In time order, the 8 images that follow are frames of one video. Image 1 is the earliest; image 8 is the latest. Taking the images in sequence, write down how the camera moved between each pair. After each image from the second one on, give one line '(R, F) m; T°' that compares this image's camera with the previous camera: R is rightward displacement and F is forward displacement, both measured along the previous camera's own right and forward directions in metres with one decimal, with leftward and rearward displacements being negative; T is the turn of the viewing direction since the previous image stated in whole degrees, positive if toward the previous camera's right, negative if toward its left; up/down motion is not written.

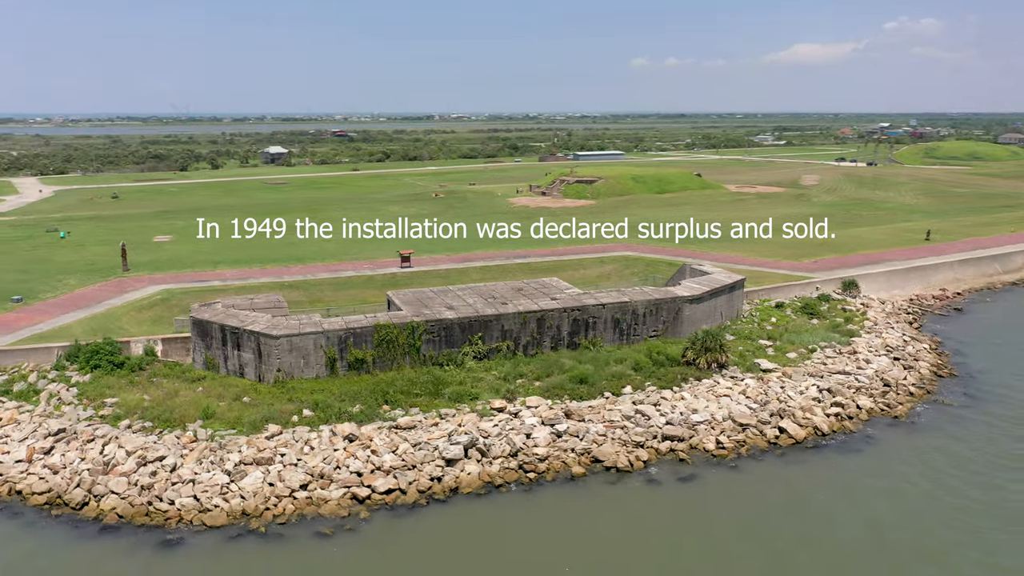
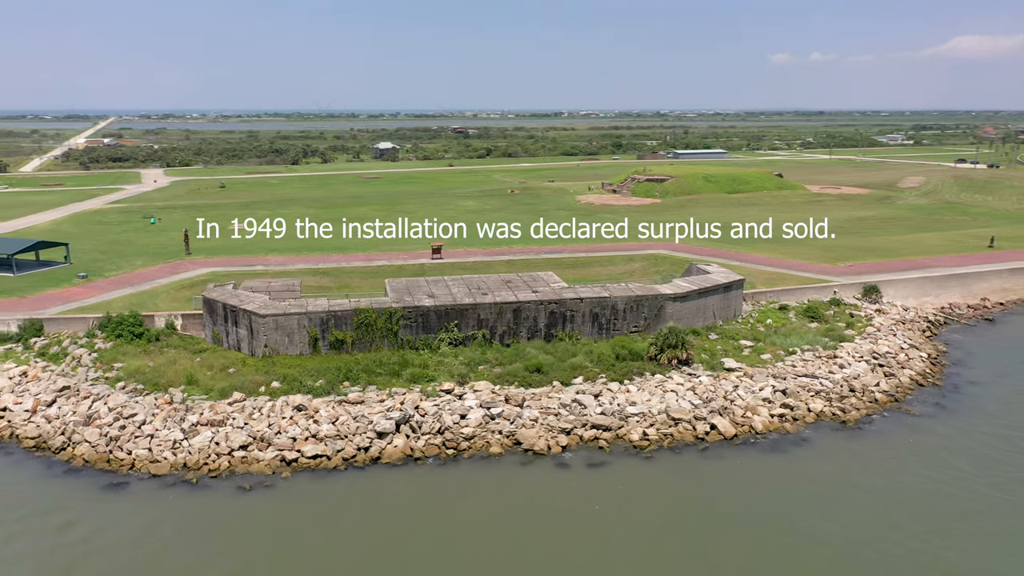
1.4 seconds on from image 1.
(+4.7, -0.9) m; -9°
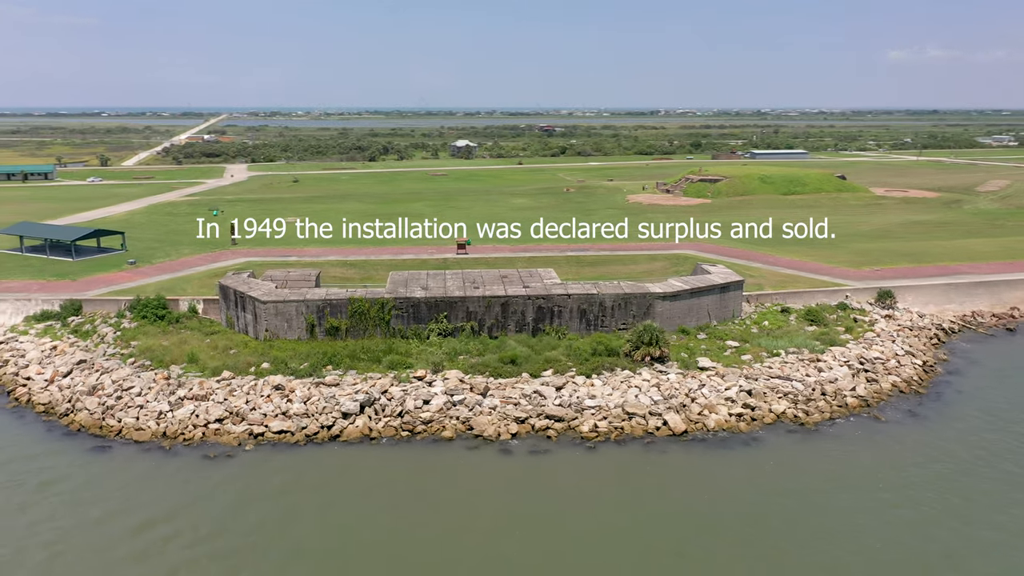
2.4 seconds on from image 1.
(+3.5, -0.7) m; -7°
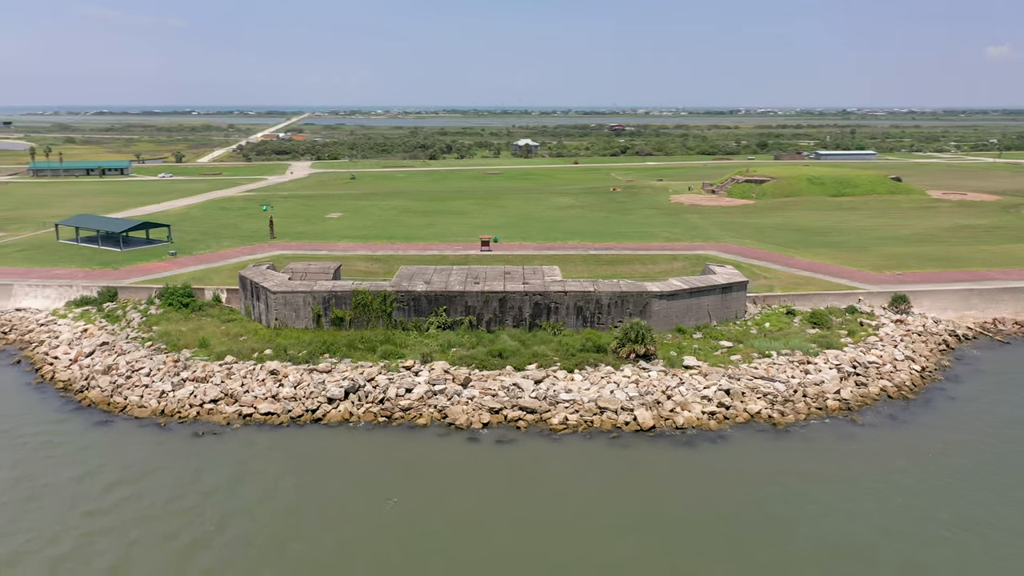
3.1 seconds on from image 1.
(+2.6, -0.6) m; -5°
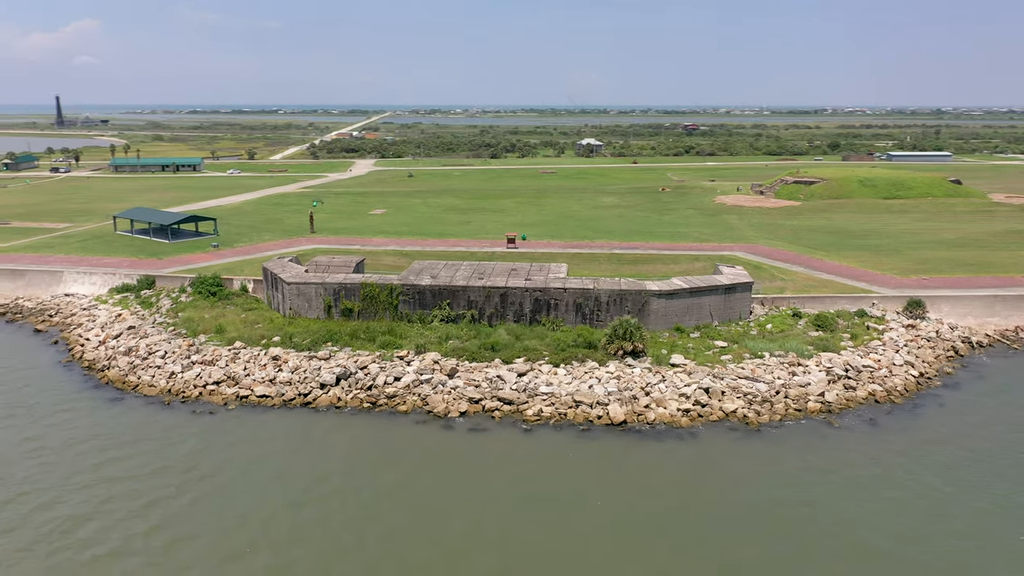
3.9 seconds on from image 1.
(+2.7, -0.6) m; -5°
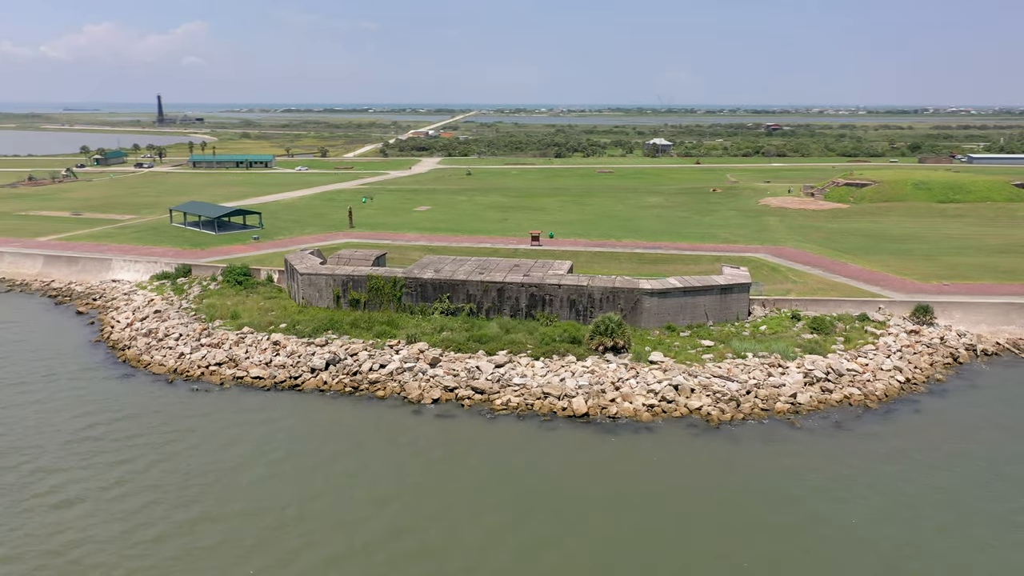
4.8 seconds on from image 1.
(+3.1, -0.7) m; -6°
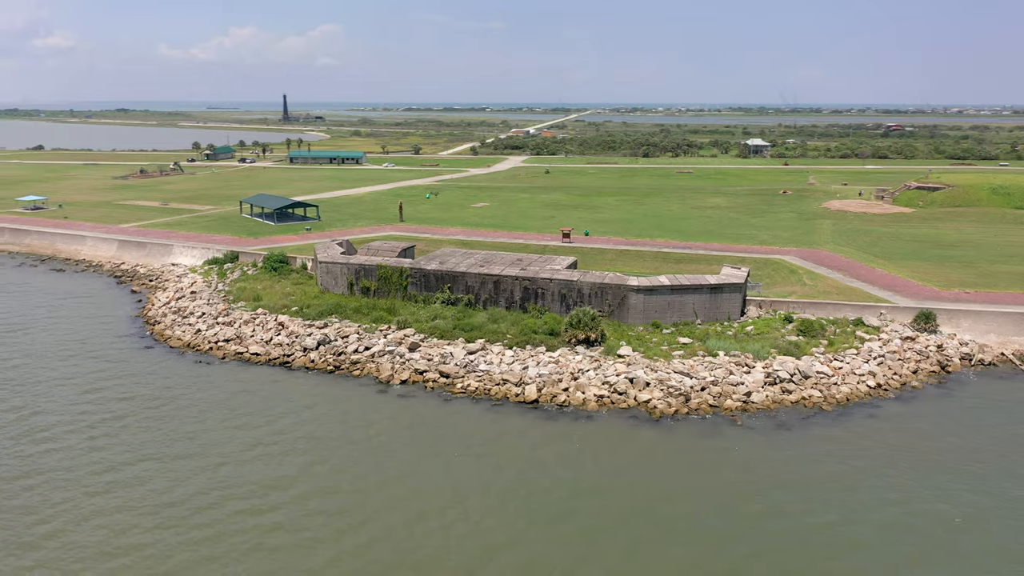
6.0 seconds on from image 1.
(+4.5, -0.9) m; -8°
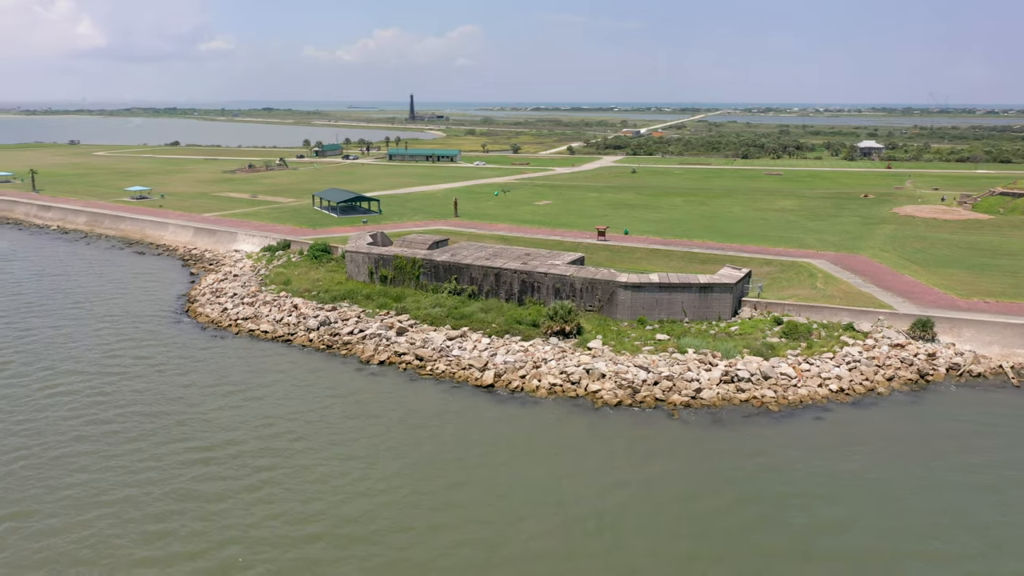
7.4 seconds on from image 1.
(+4.9, -0.9) m; -9°
